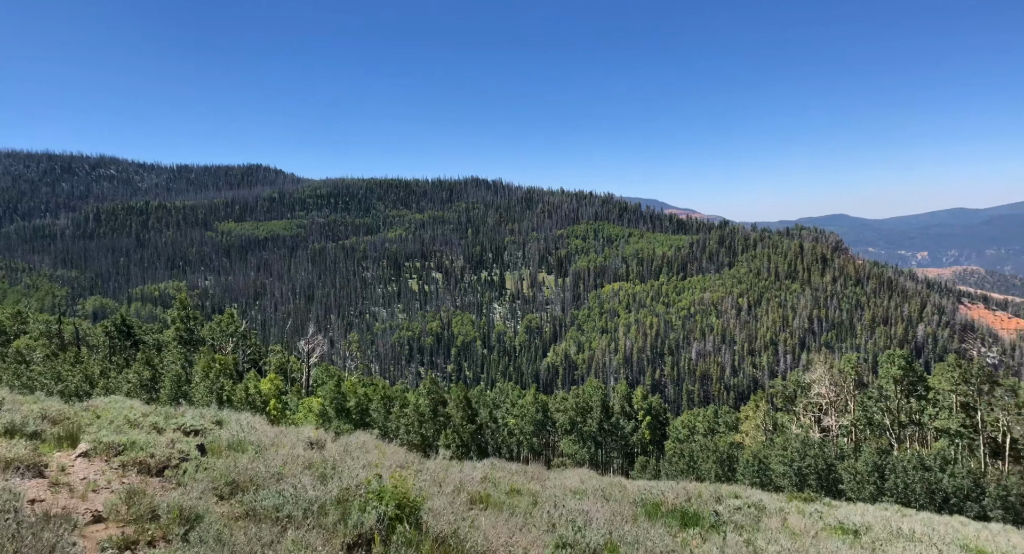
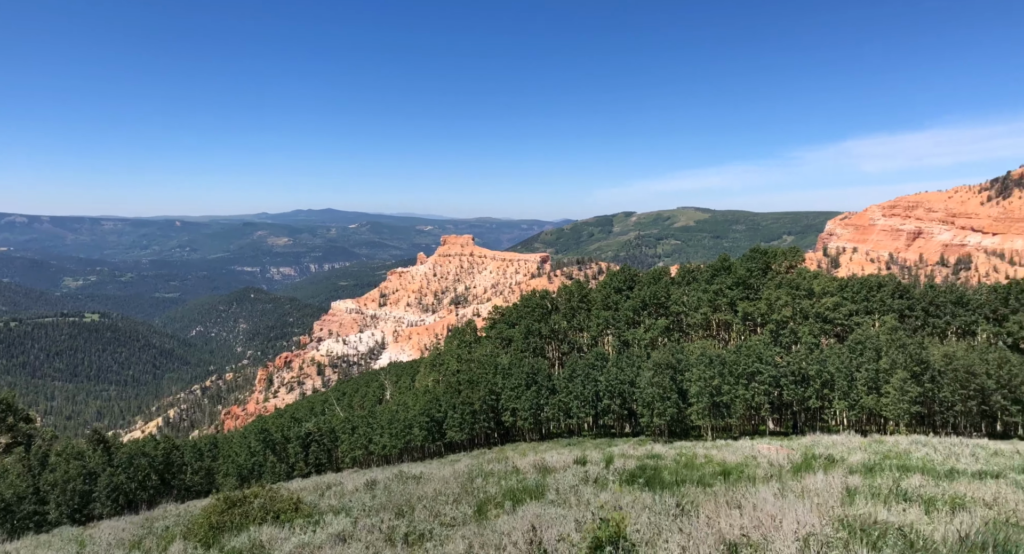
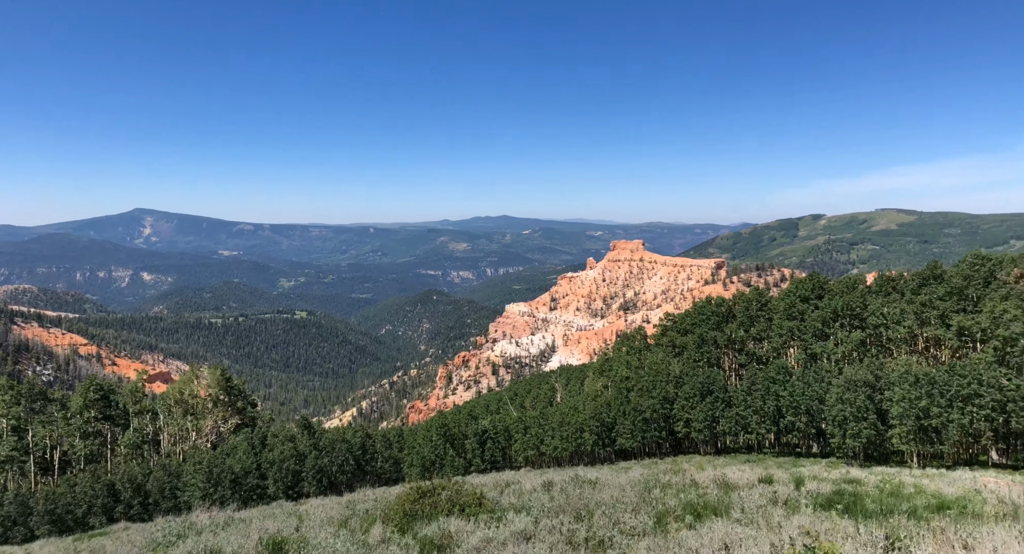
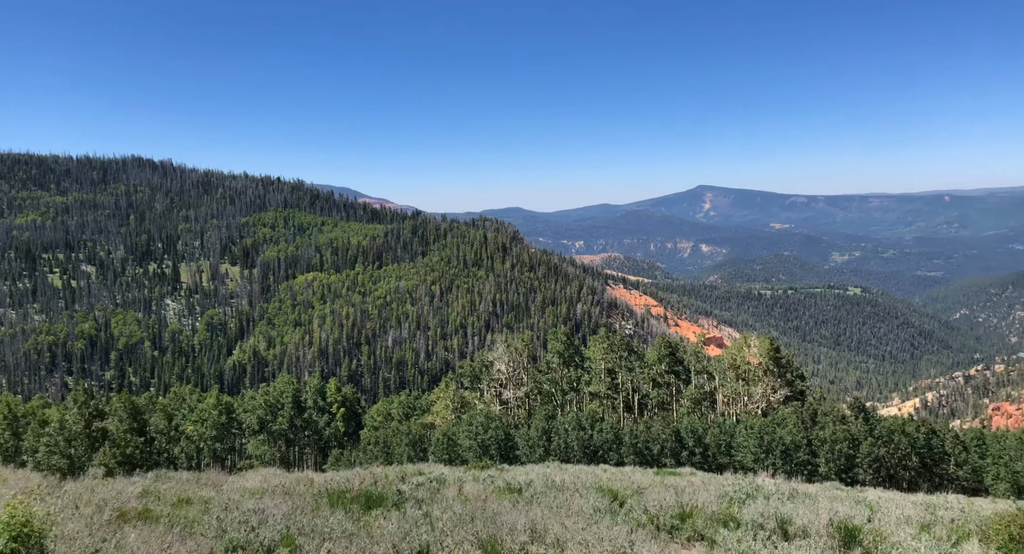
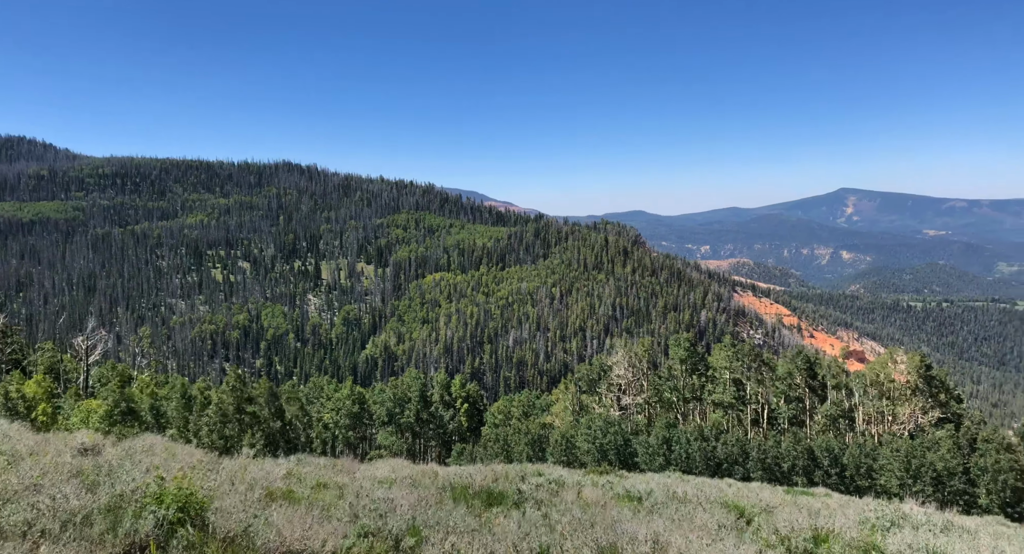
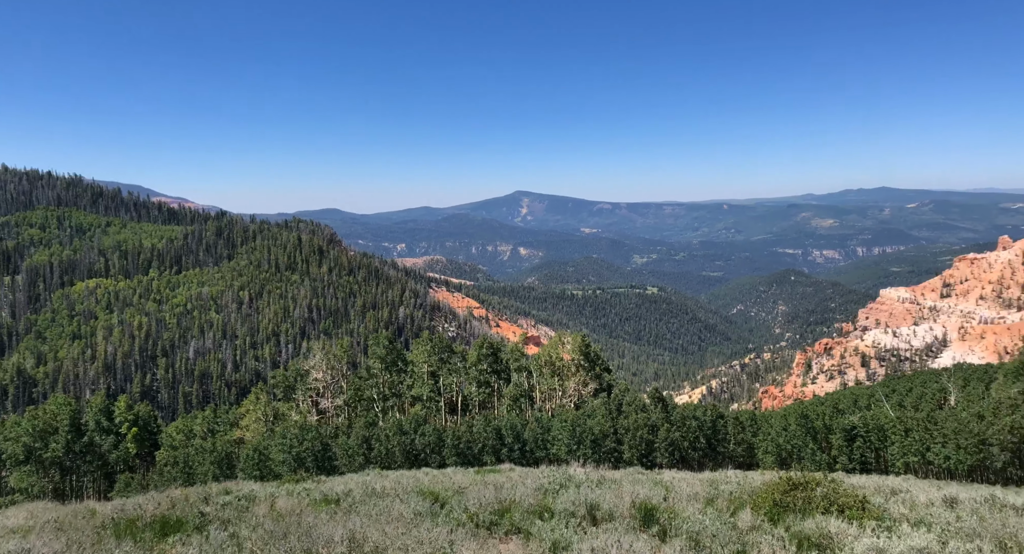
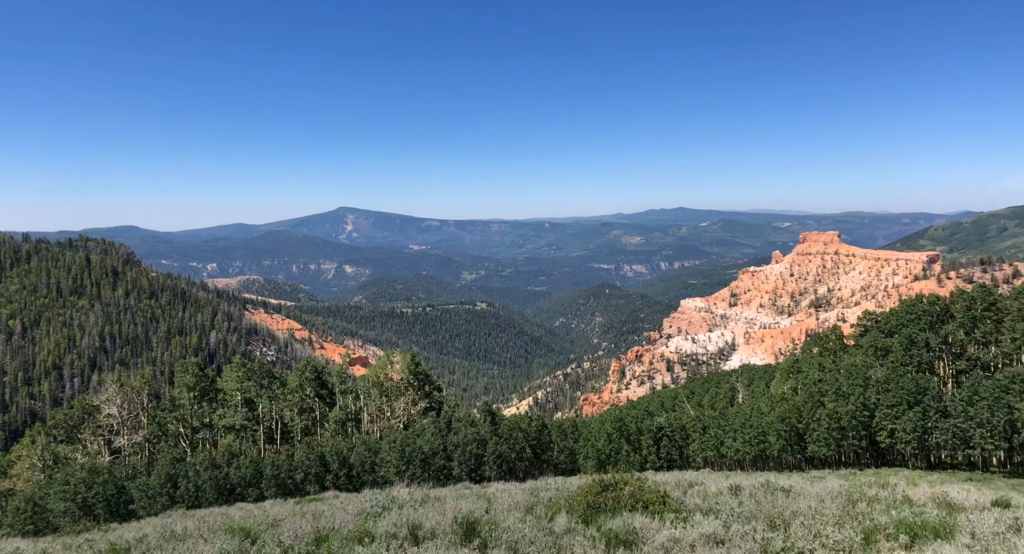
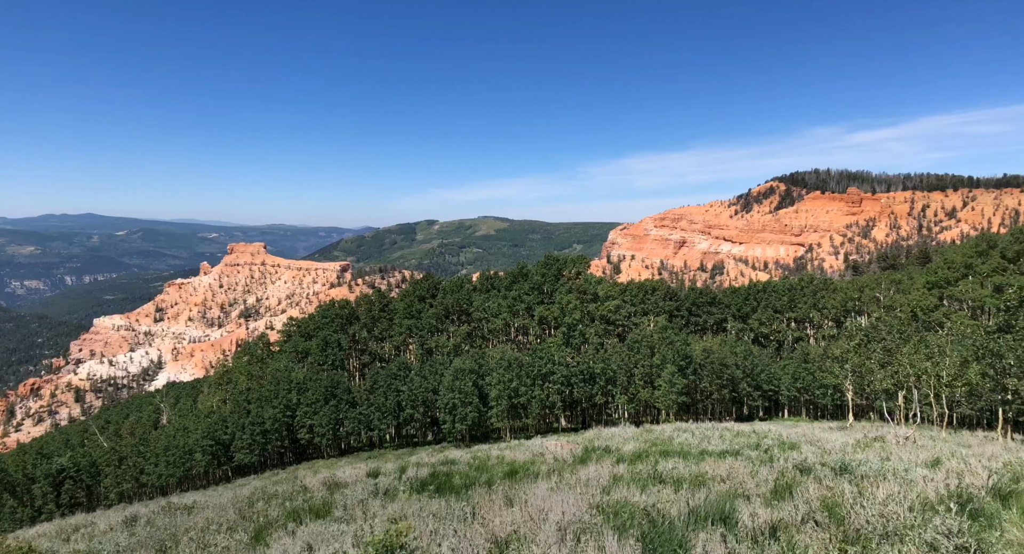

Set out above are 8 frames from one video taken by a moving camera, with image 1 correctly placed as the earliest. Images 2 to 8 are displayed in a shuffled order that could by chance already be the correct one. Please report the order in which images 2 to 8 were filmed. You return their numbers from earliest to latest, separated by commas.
5, 4, 6, 7, 3, 2, 8
